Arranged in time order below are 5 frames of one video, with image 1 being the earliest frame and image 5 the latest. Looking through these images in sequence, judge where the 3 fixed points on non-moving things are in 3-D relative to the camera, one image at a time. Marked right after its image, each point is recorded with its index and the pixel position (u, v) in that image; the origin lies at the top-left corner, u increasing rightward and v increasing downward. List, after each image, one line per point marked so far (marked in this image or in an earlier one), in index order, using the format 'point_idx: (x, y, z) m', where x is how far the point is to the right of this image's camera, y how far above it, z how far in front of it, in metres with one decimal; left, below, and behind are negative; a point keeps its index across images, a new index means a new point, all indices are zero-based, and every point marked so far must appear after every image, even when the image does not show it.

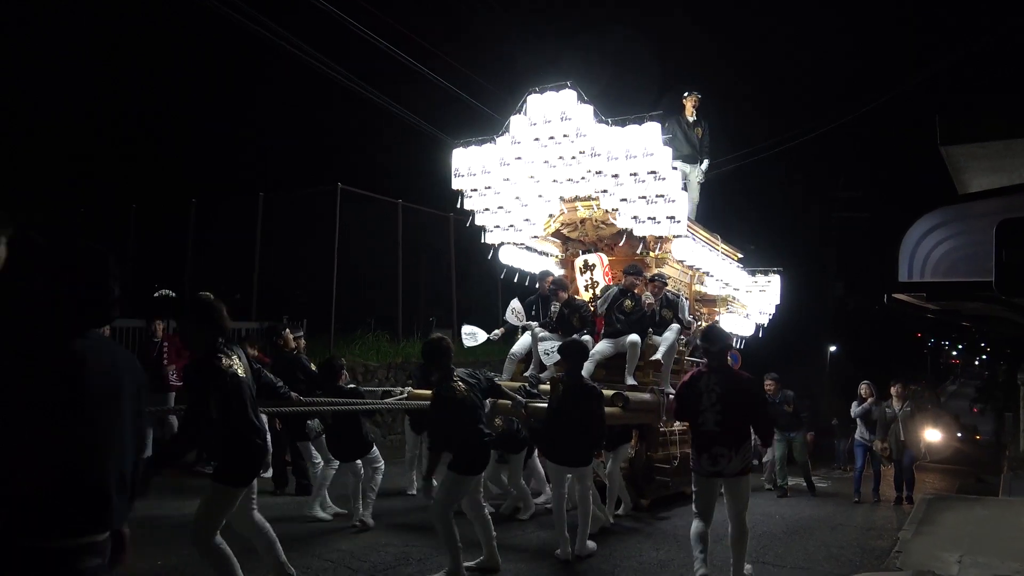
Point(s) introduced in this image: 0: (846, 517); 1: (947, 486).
0: (+5.1, -3.4, +12.0) m
1: (+9.3, -4.2, +16.9) m
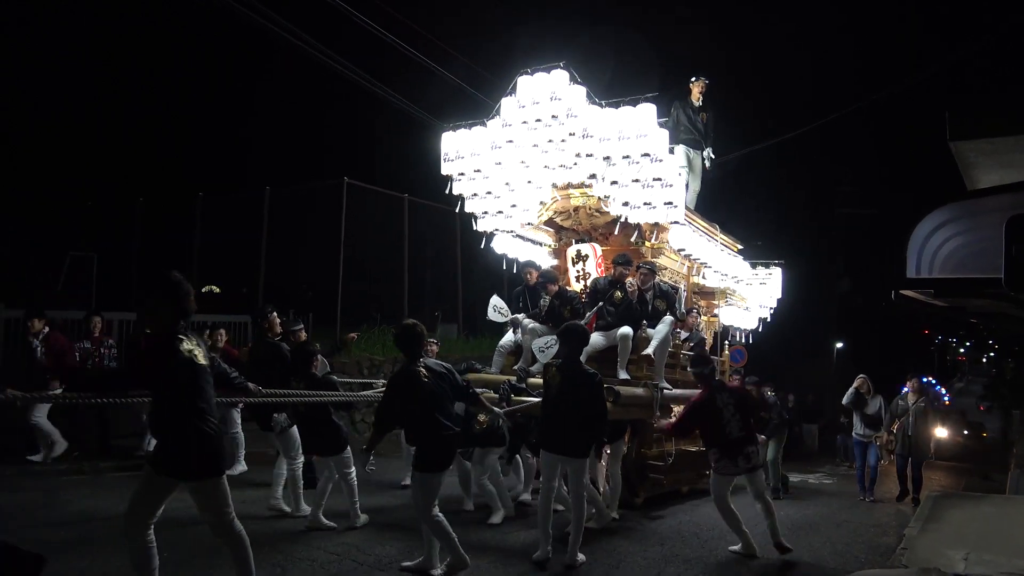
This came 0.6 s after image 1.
0: (+5.0, -3.3, +11.7) m
1: (+9.2, -4.1, +16.6) m
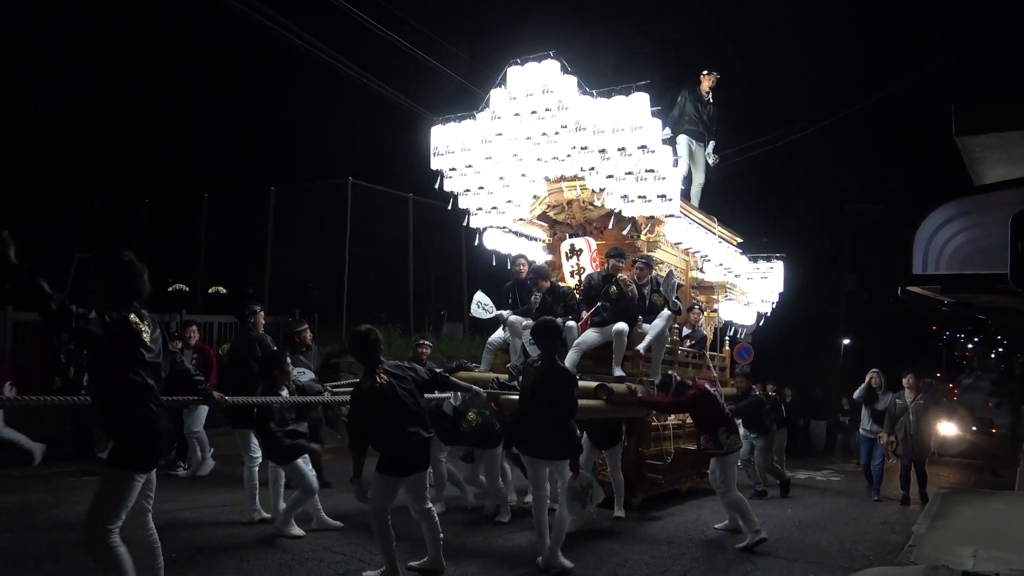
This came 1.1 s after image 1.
0: (+4.9, -3.3, +11.5) m
1: (+9.2, -4.0, +16.3) m
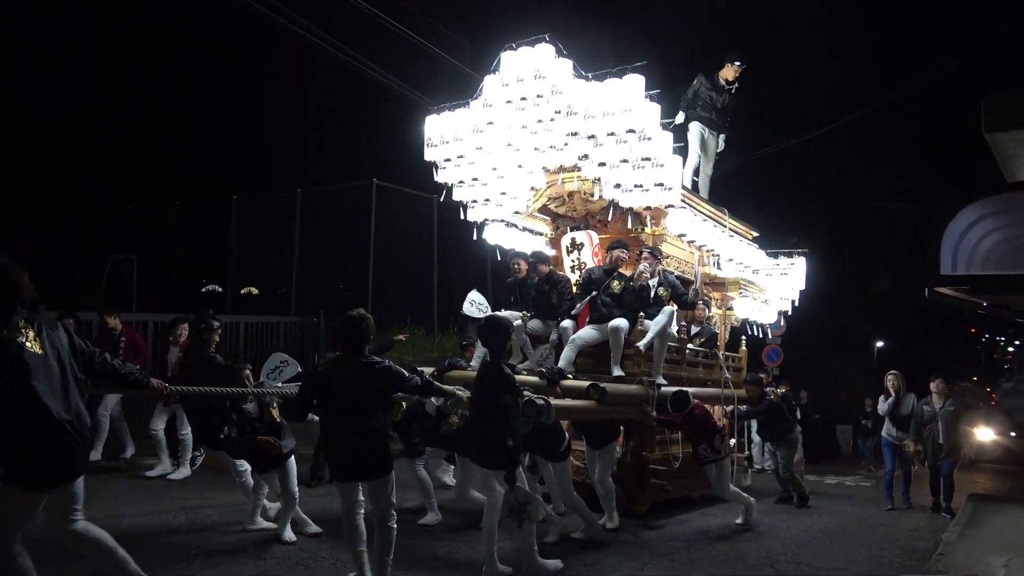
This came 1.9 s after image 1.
0: (+5.0, -3.2, +10.9) m
1: (+9.4, -3.9, +15.6) m
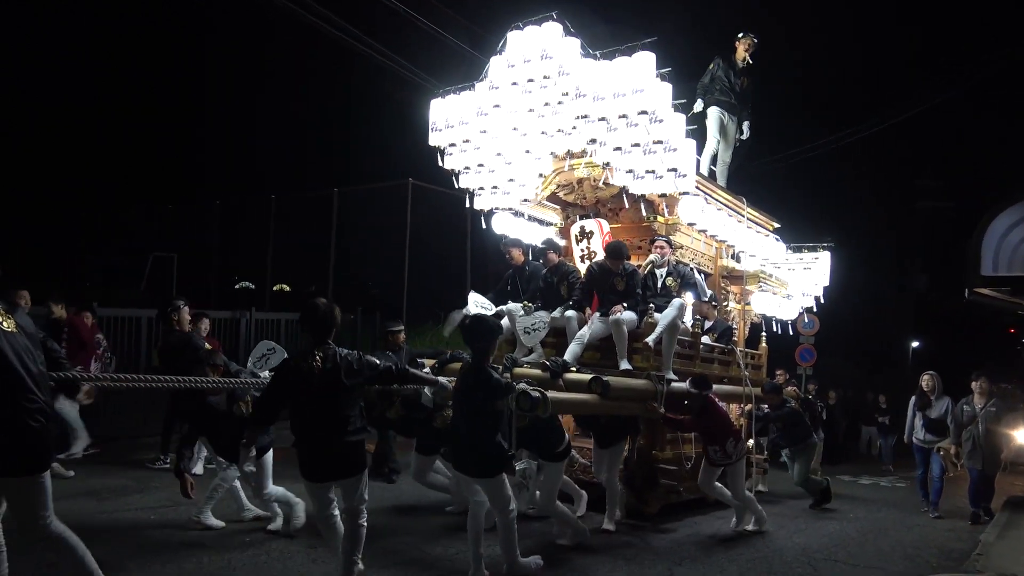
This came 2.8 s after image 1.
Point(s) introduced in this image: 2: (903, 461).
0: (+5.1, -3.1, +10.4) m
1: (+9.7, -3.9, +14.9) m
2: (+9.6, -4.2, +19.3) m
